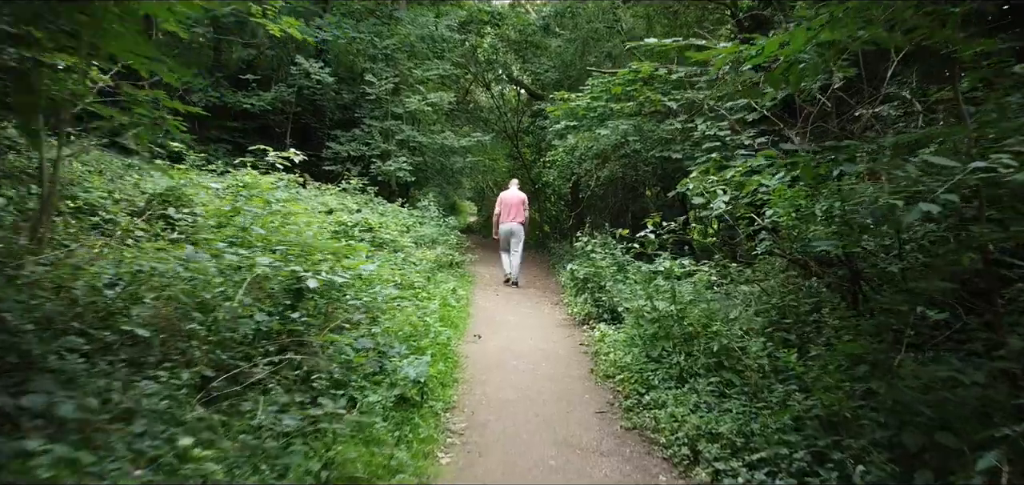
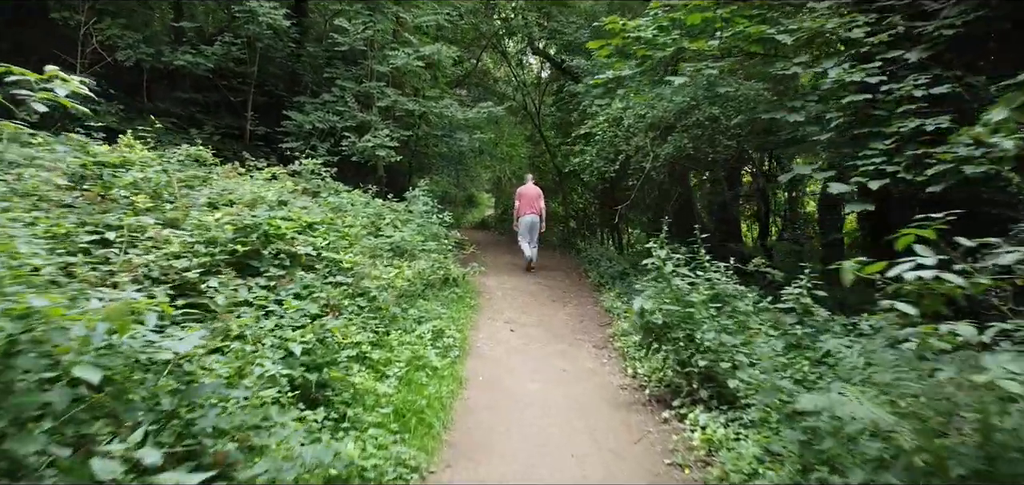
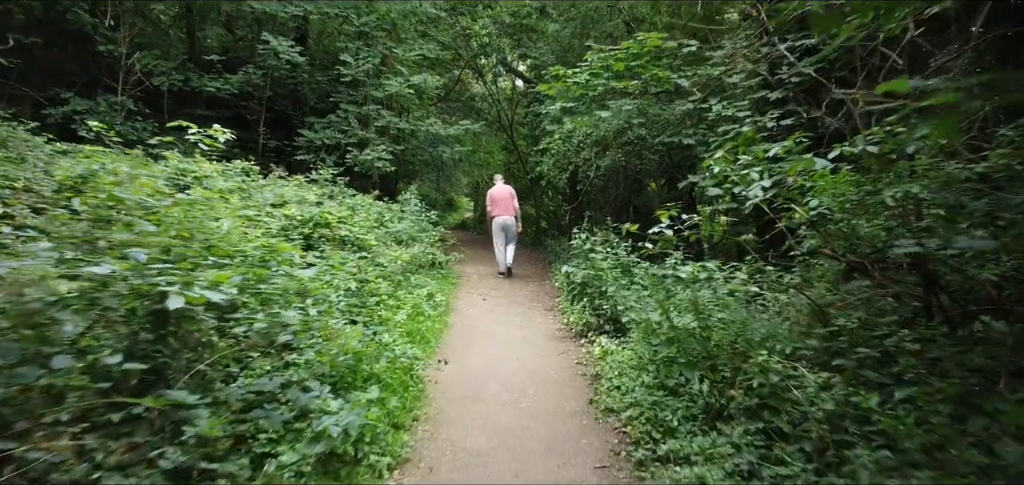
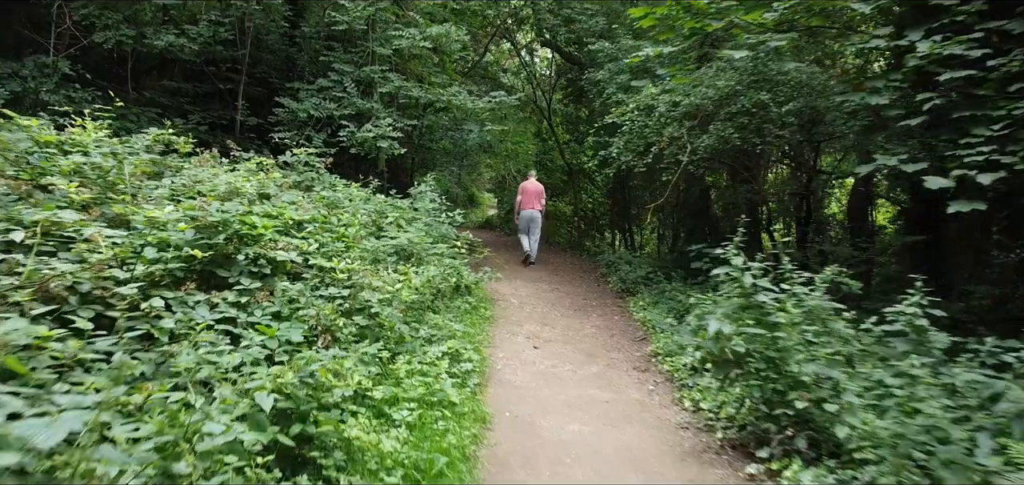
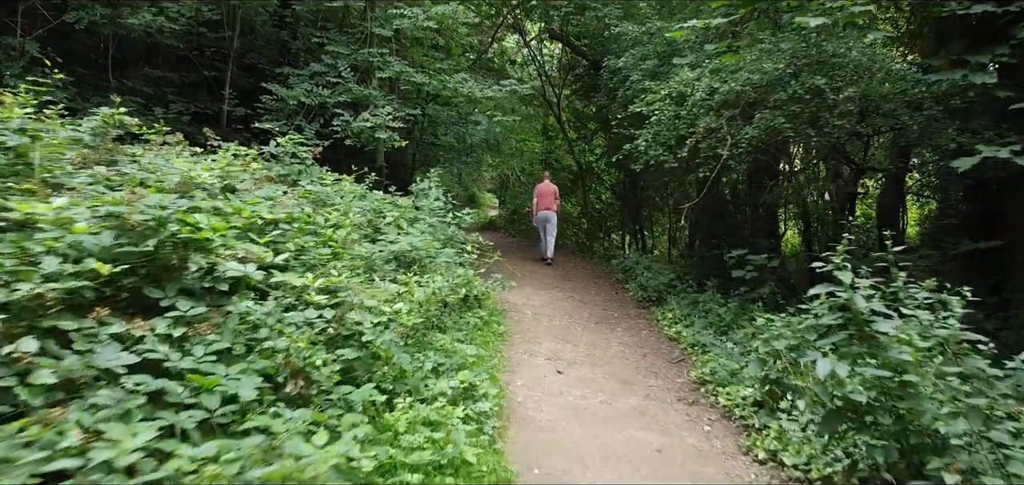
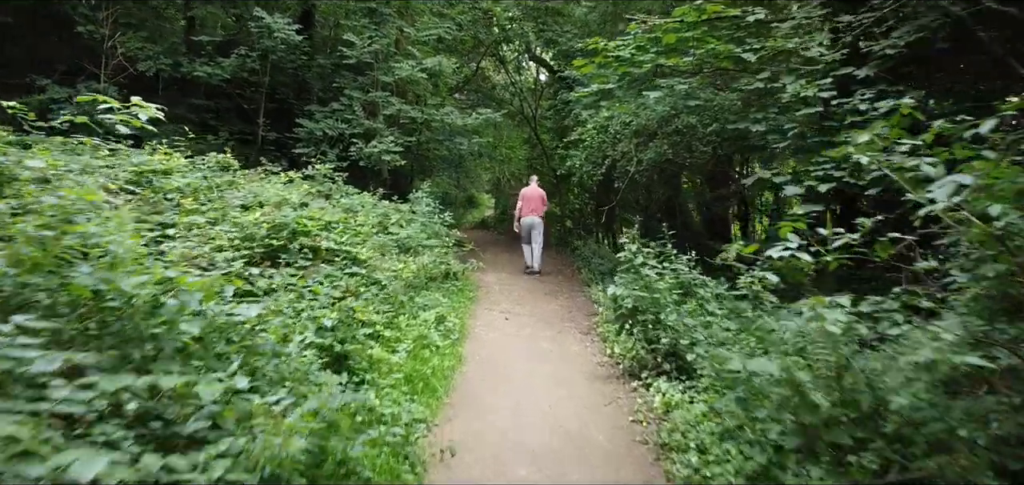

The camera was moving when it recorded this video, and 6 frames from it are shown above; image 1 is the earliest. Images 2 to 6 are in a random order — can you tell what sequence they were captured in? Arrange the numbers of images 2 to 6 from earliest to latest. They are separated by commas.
3, 6, 2, 4, 5
